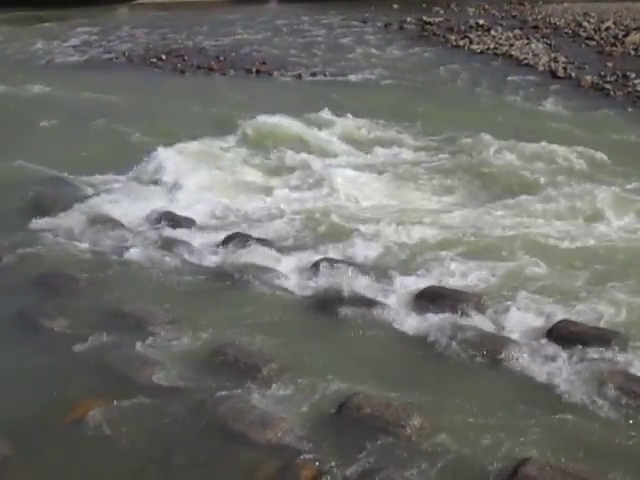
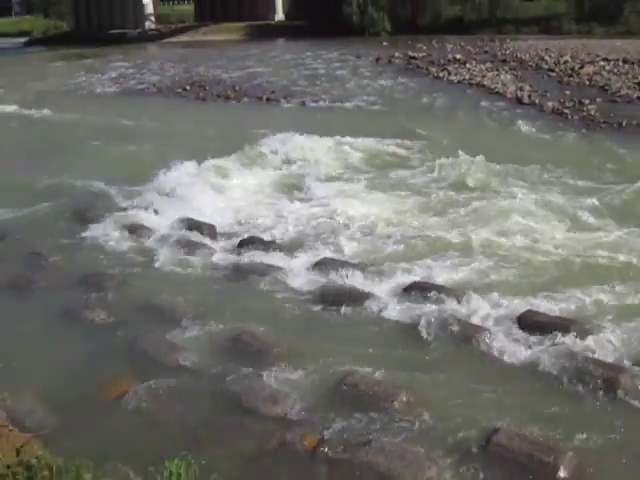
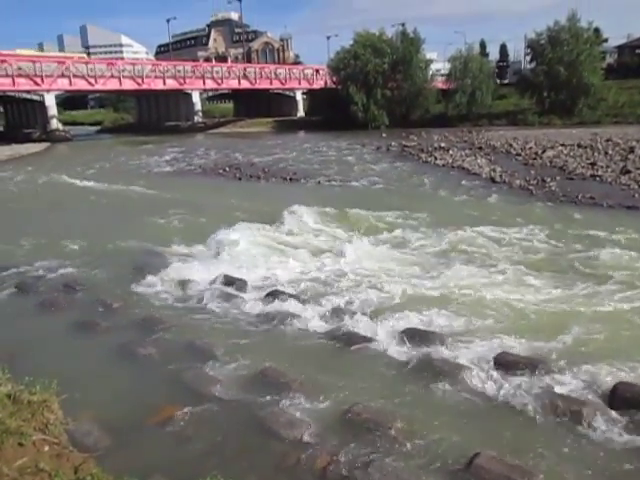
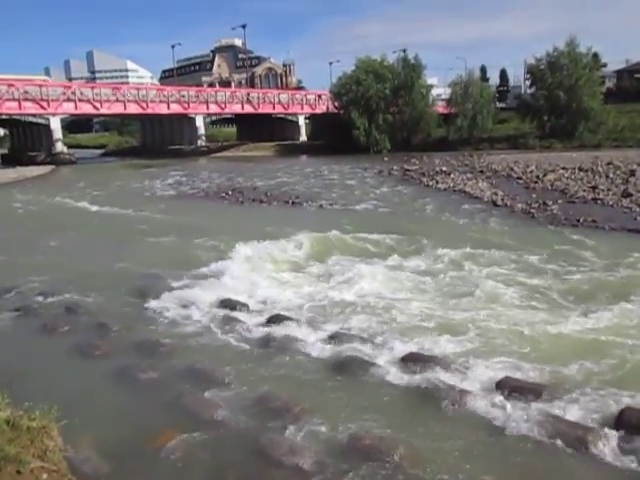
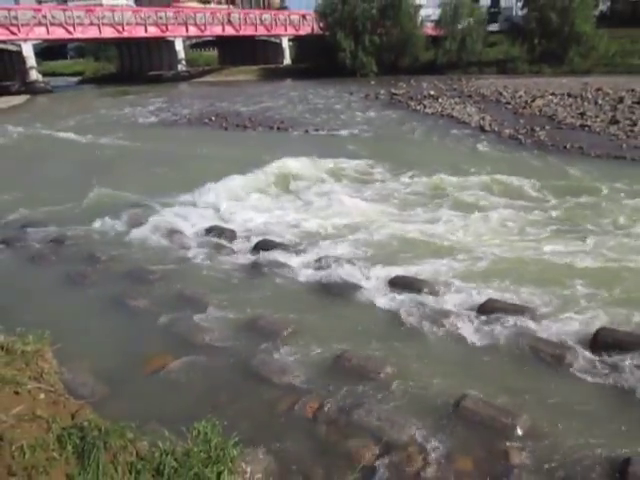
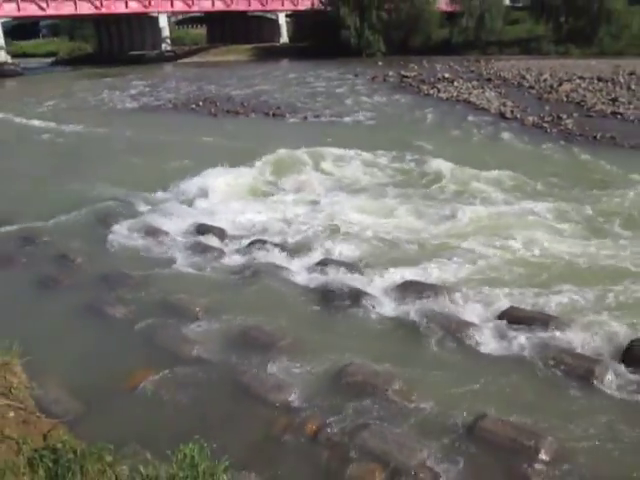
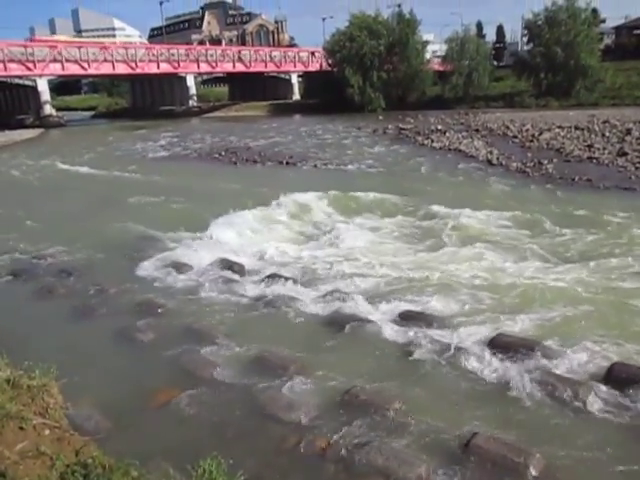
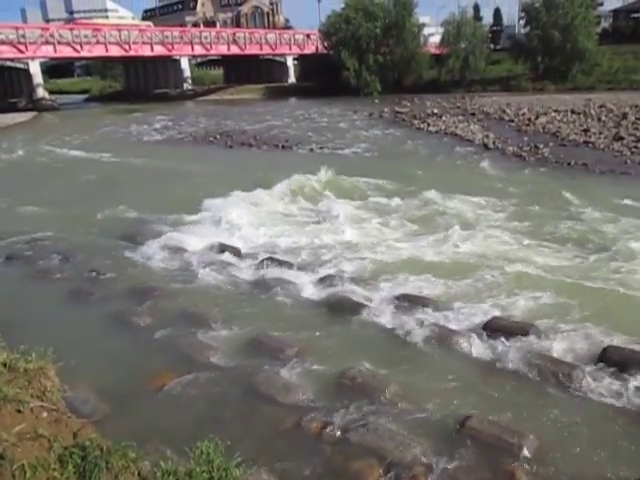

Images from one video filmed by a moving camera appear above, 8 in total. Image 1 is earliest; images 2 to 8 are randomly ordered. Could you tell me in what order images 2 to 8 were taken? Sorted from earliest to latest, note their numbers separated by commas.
2, 6, 5, 8, 7, 3, 4
